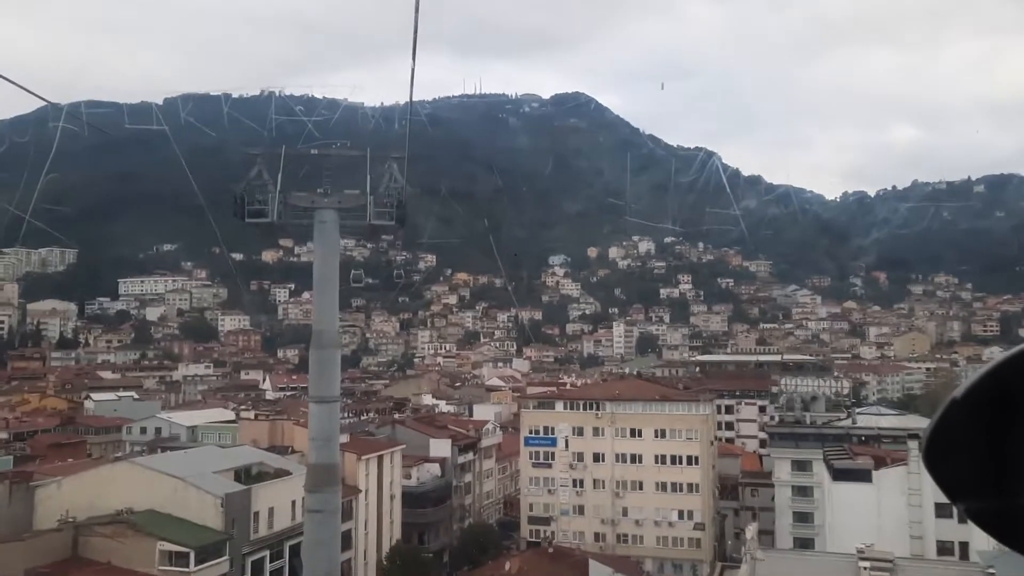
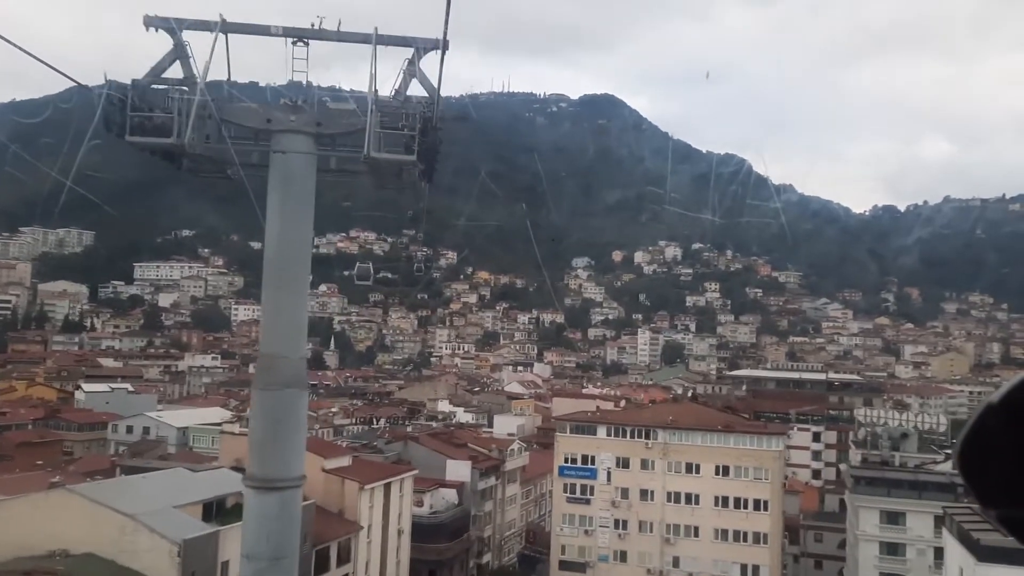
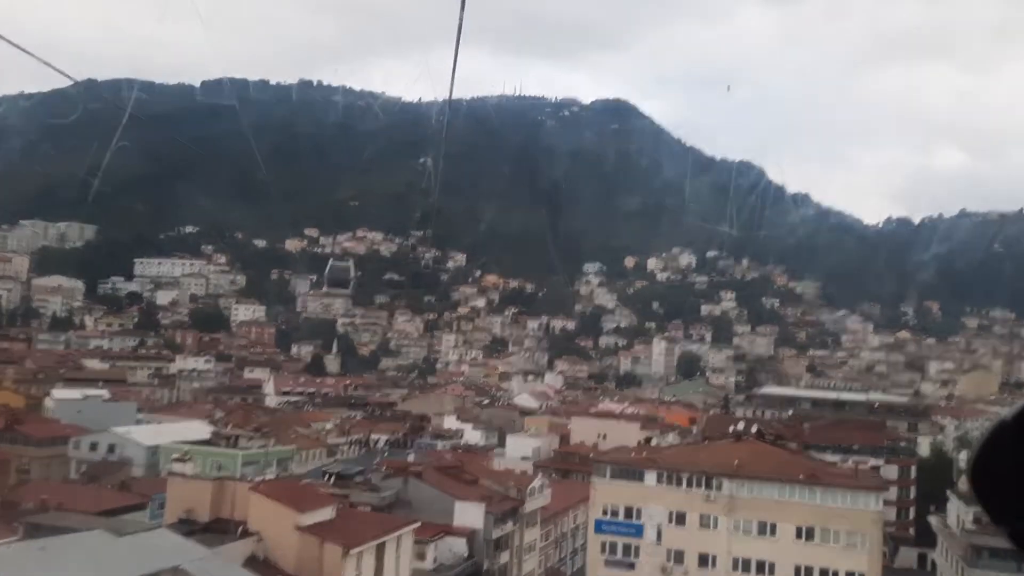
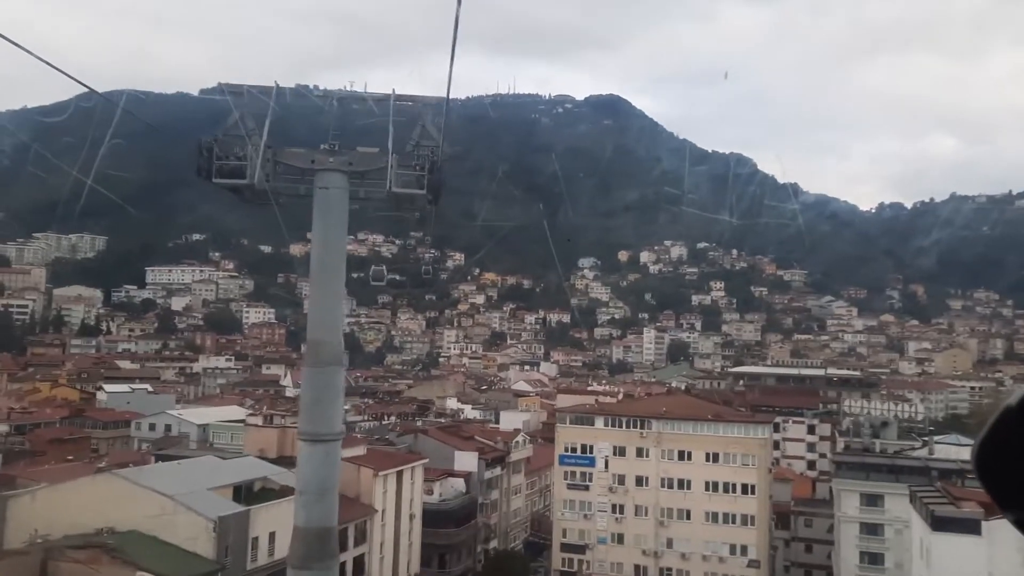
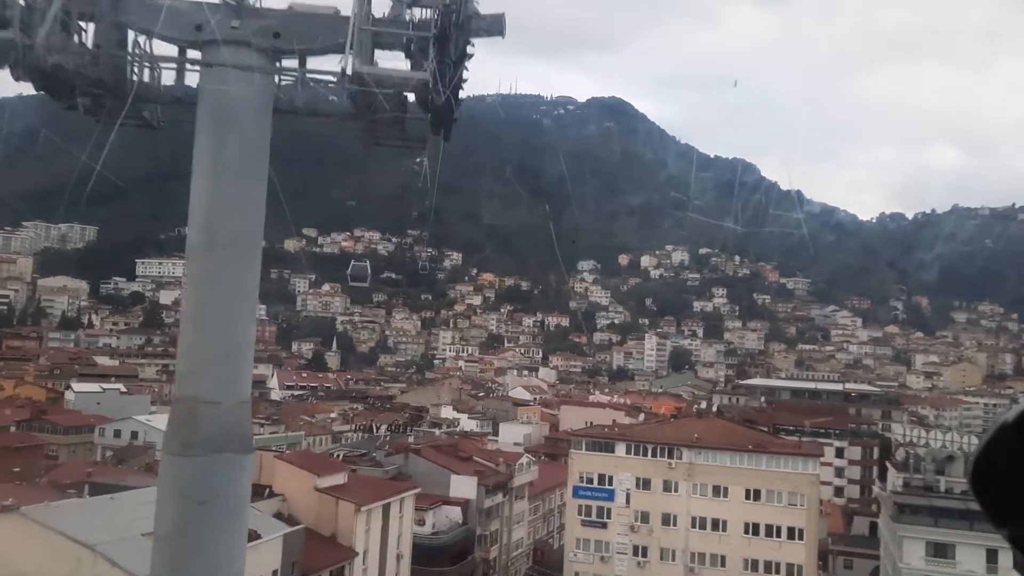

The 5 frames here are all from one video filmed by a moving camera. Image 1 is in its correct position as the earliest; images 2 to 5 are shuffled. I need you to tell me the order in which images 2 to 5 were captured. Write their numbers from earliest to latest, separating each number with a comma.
4, 2, 5, 3
